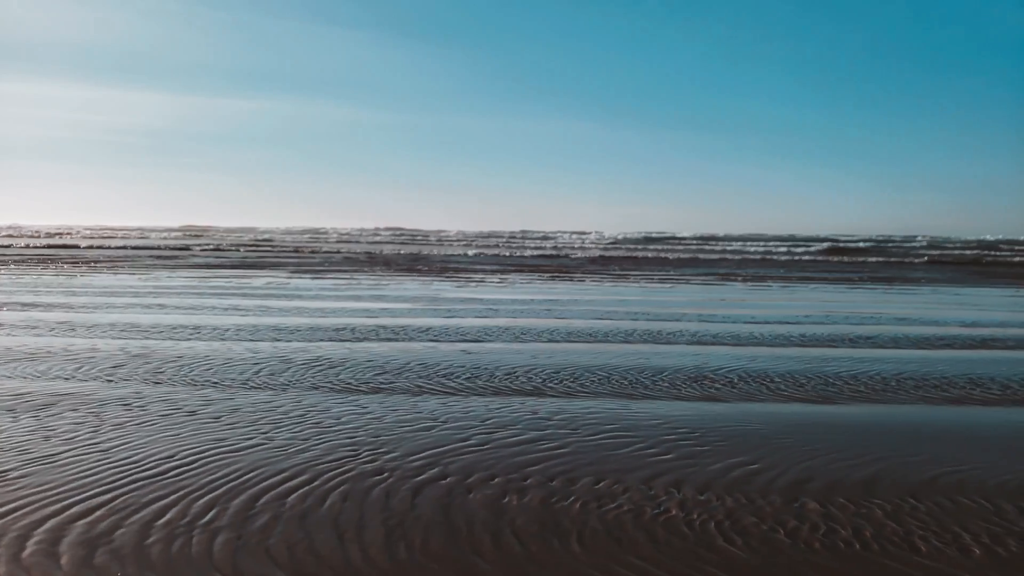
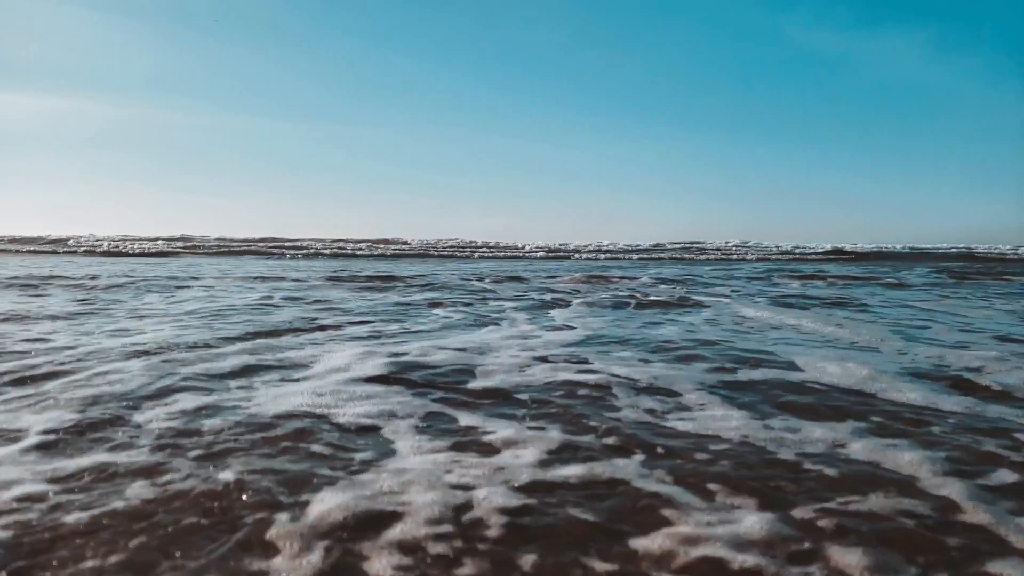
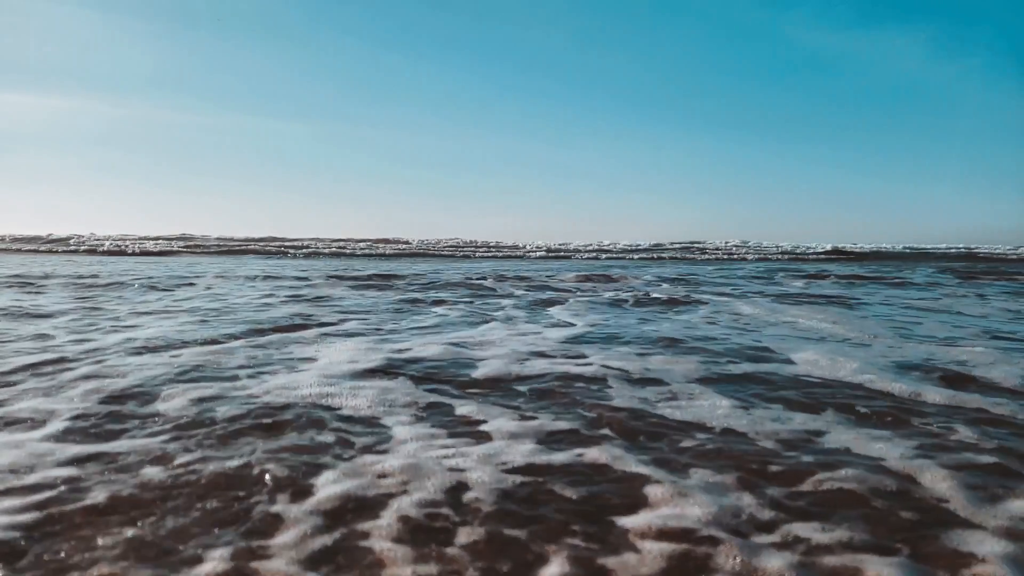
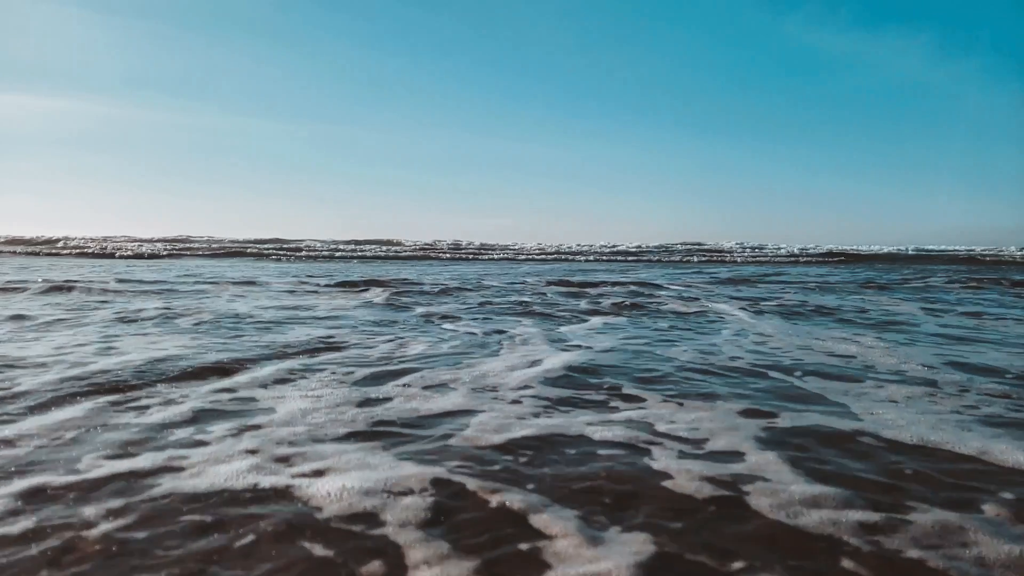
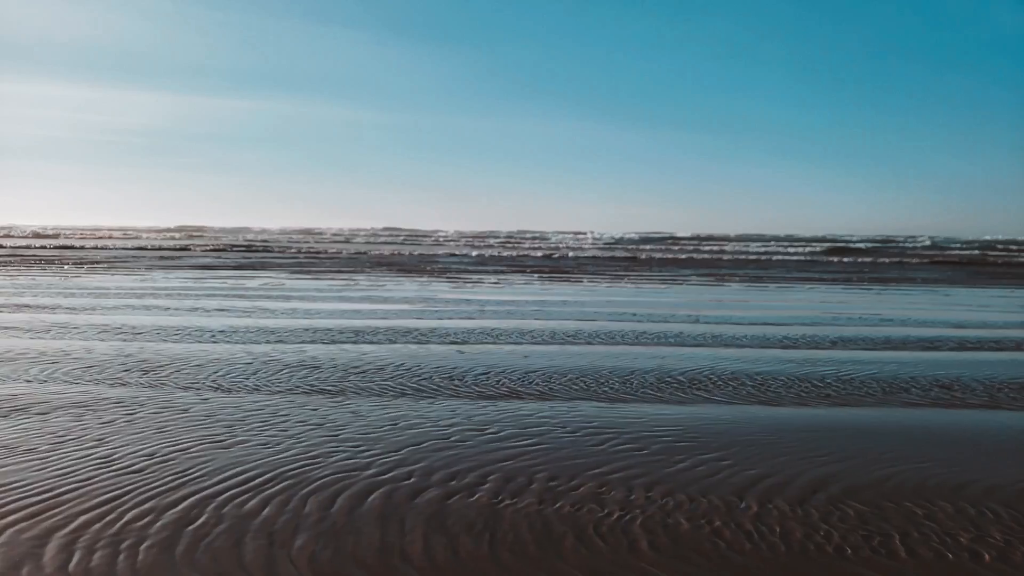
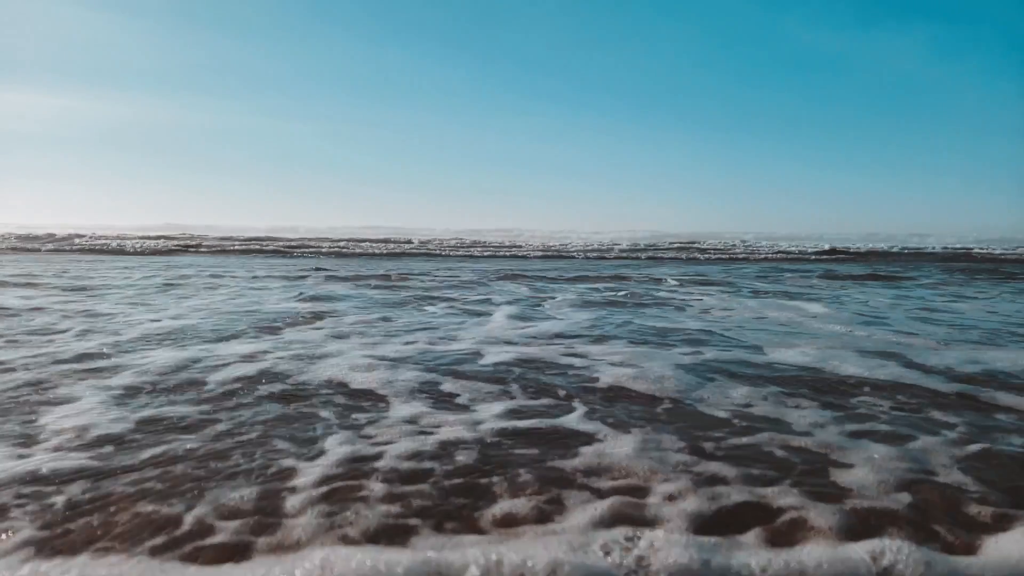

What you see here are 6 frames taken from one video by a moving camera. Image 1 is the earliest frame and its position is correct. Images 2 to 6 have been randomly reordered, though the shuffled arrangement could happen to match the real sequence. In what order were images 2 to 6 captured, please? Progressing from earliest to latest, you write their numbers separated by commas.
5, 6, 3, 2, 4
